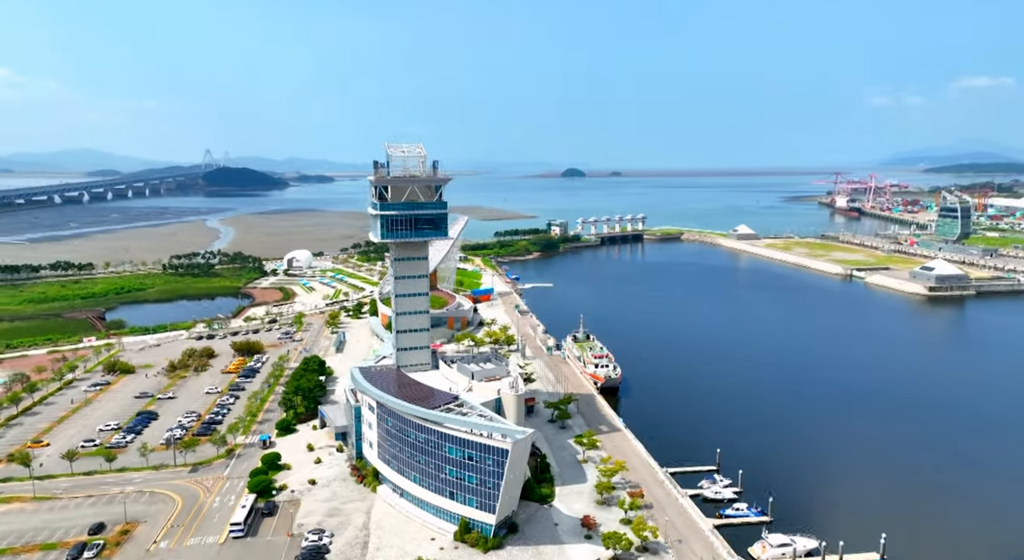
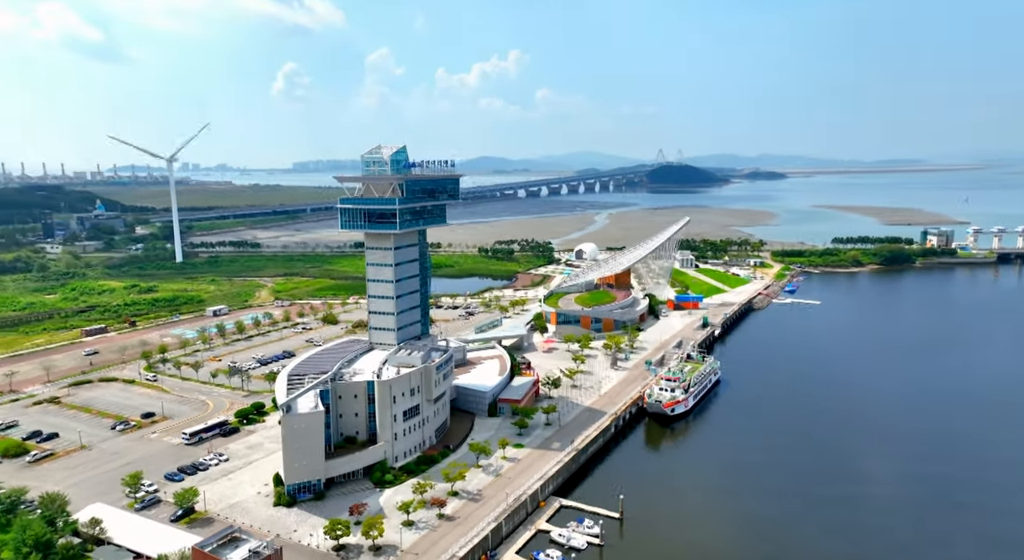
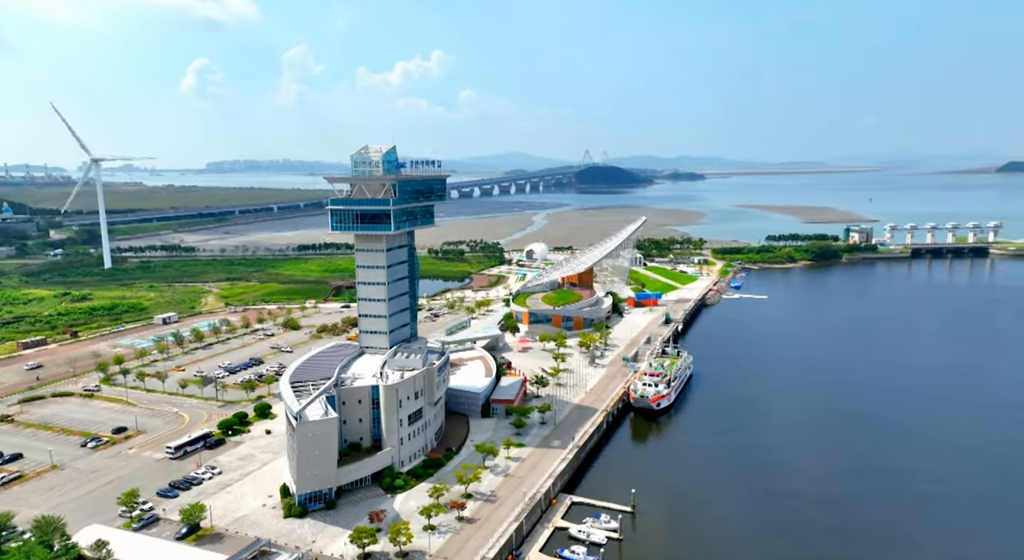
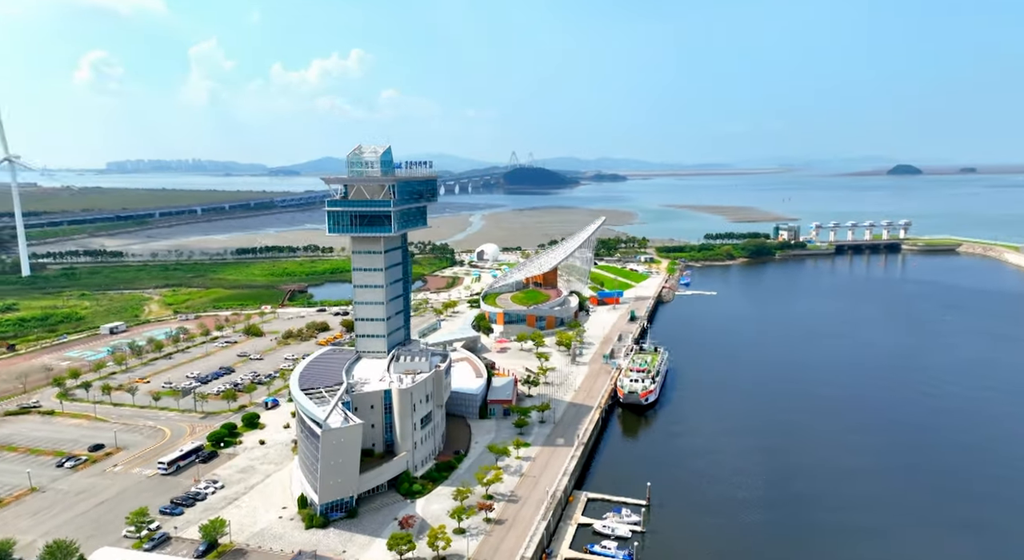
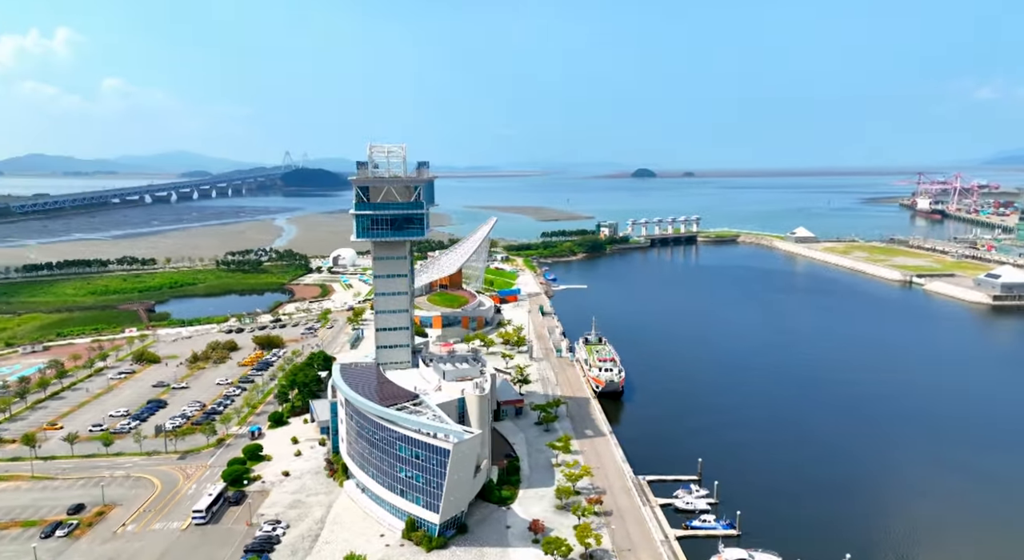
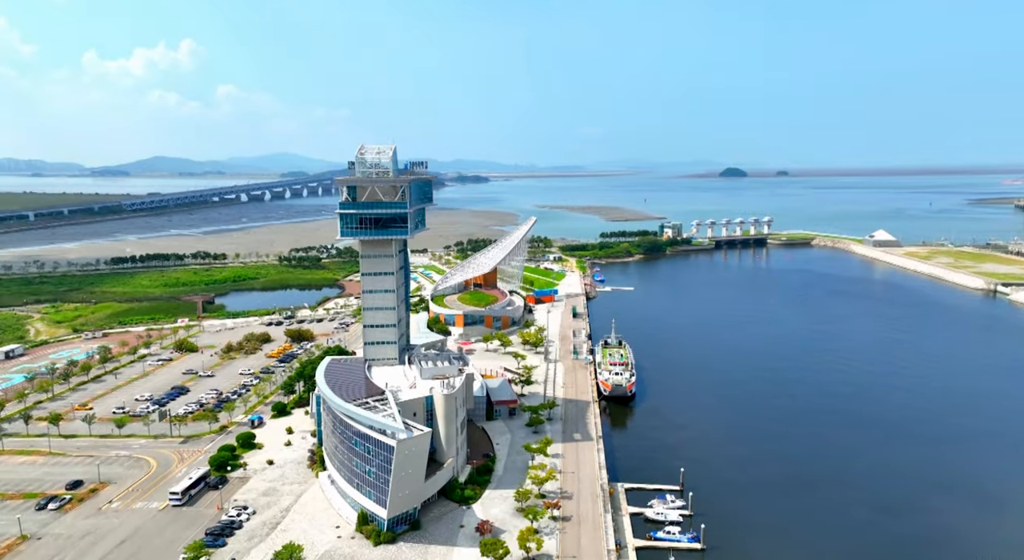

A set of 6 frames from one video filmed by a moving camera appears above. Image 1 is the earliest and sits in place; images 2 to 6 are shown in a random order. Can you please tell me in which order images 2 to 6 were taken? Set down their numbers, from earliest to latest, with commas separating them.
5, 6, 4, 3, 2
